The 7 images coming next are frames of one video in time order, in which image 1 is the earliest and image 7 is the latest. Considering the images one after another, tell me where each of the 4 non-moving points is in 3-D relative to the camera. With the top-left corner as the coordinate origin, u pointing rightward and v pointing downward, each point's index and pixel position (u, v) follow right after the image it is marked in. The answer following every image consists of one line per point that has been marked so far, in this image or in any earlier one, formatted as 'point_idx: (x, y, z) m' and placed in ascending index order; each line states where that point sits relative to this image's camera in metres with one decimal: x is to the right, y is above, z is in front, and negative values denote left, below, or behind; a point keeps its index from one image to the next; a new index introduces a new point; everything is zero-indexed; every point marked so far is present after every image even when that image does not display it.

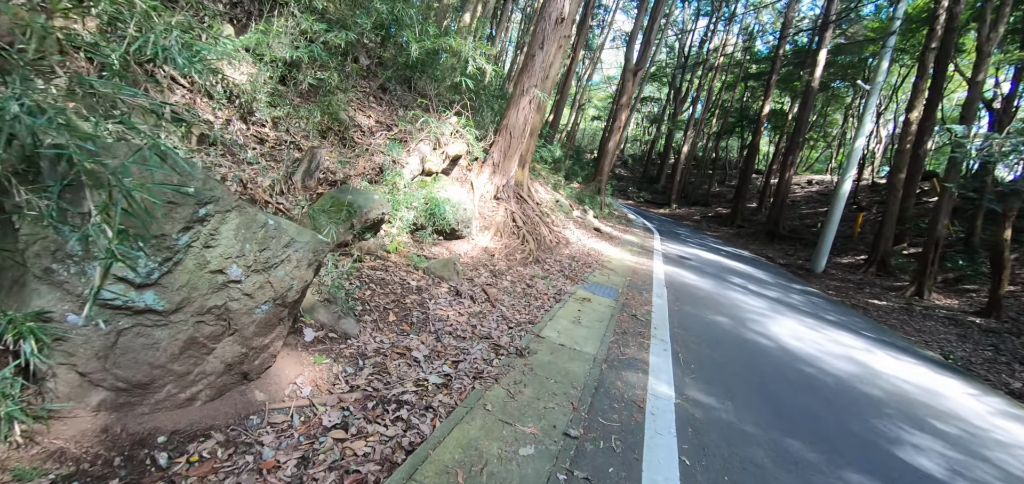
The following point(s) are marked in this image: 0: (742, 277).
0: (+6.4, -0.9, +12.1) m
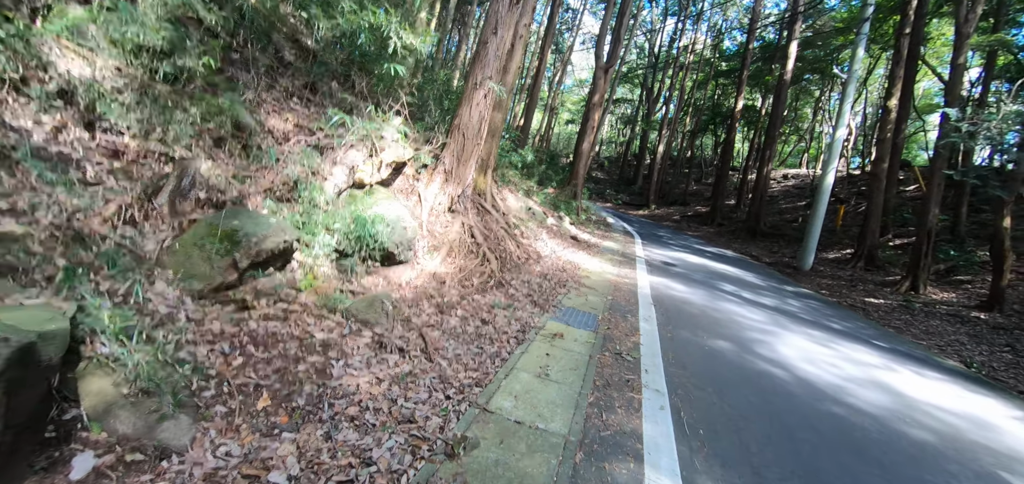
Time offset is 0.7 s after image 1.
0: (+5.6, -1.0, +11.0) m
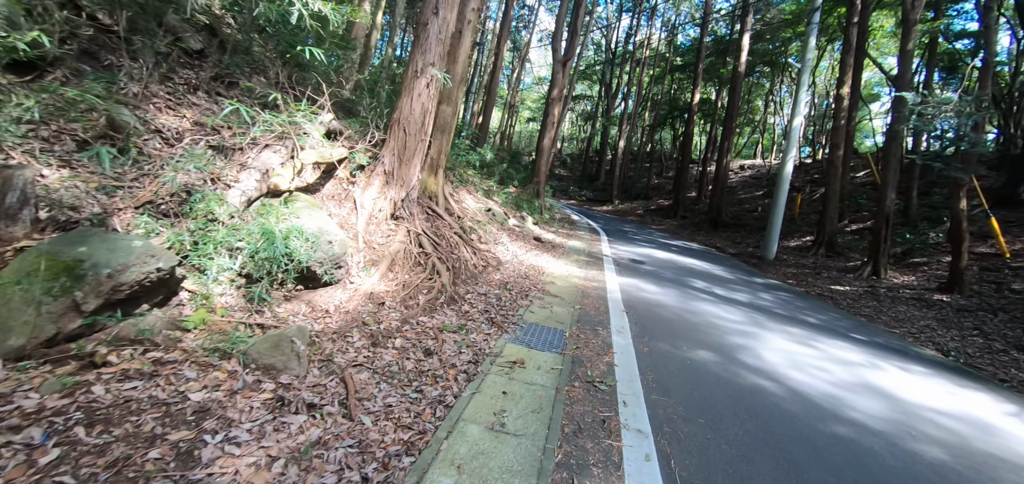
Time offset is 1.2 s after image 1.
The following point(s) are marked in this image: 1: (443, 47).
0: (+4.7, -0.9, +10.6) m
1: (-1.0, +2.9, +6.5) m
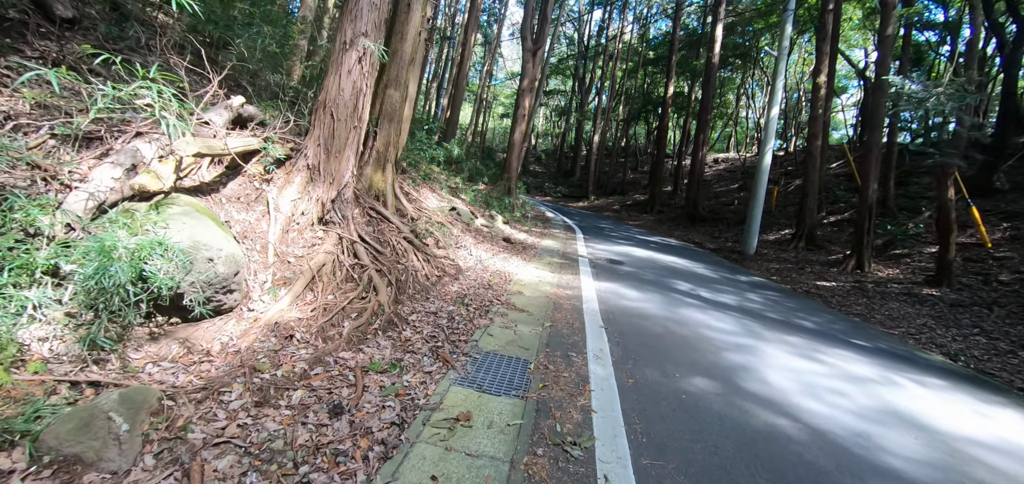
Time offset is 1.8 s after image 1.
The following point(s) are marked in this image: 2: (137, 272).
0: (+3.9, -0.8, +9.7) m
1: (-1.7, +2.8, +5.4) m
2: (-2.7, -0.2, +3.1) m
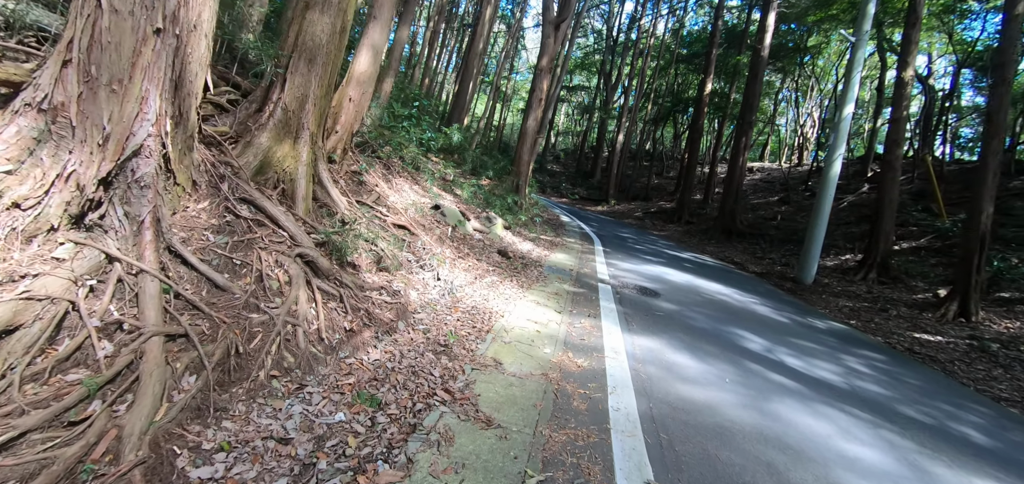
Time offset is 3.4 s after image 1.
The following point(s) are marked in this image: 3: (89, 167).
0: (+3.8, -1.3, +6.8) m
1: (-1.7, +2.6, +2.7) m
2: (-3.0, -0.4, +0.5) m
3: (-2.4, +0.4, +2.5) m
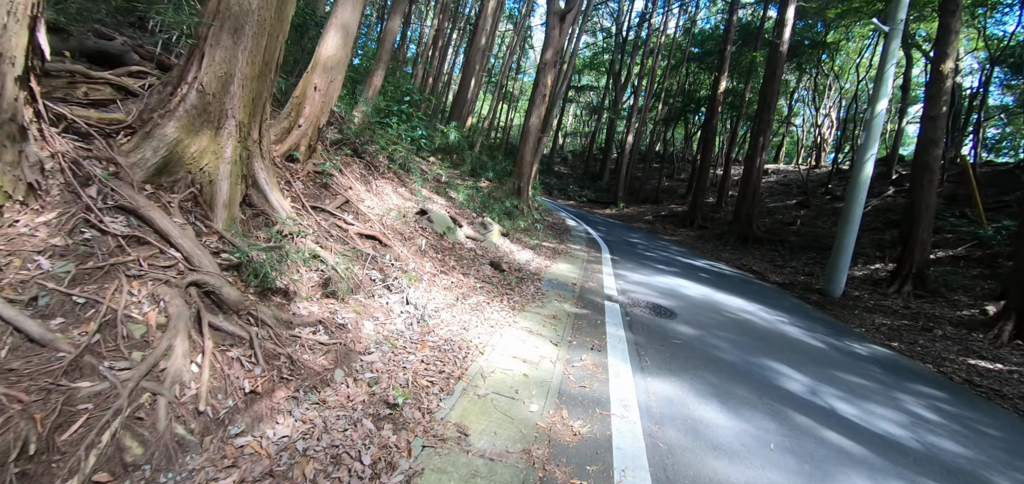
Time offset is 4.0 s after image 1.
0: (+3.6, -1.5, +5.8) m
1: (-1.9, +2.5, +1.7) m
2: (-3.2, -0.5, -0.5) m
3: (-2.6, +0.3, +1.5) m
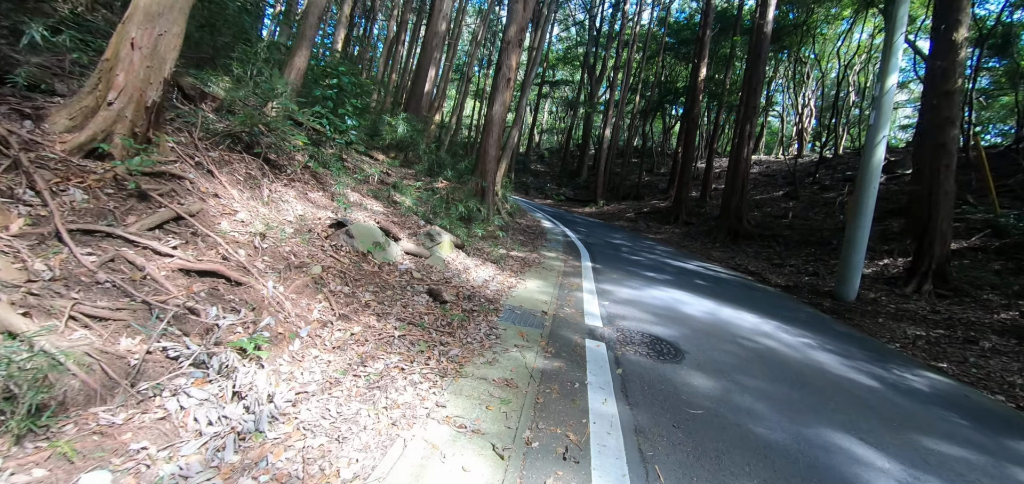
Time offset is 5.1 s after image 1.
0: (+3.1, -1.6, +4.1) m
1: (-2.4, +2.2, -0.2) m
2: (-3.5, -0.8, -2.4) m
3: (-3.0, 0.0, -0.4) m
